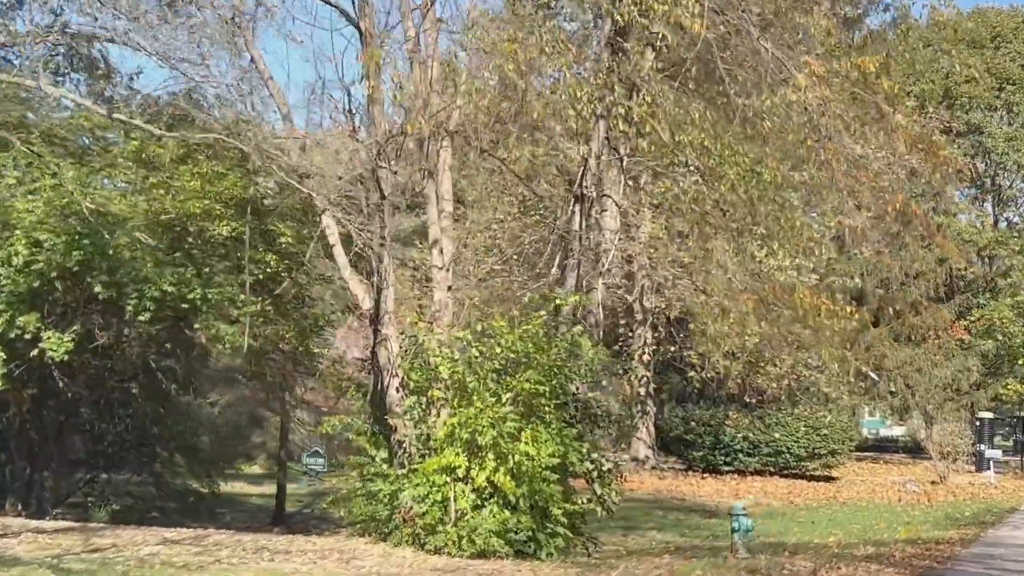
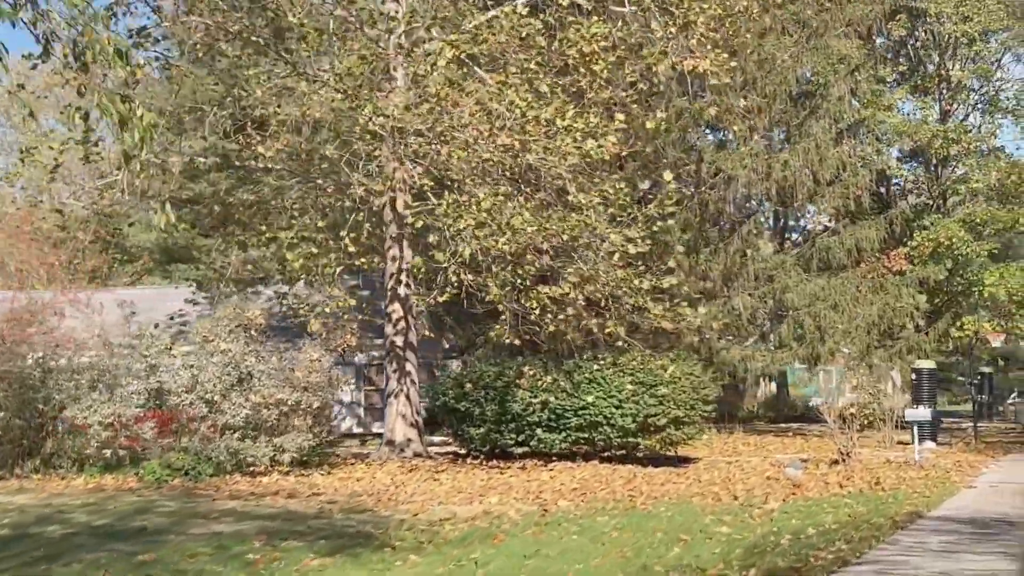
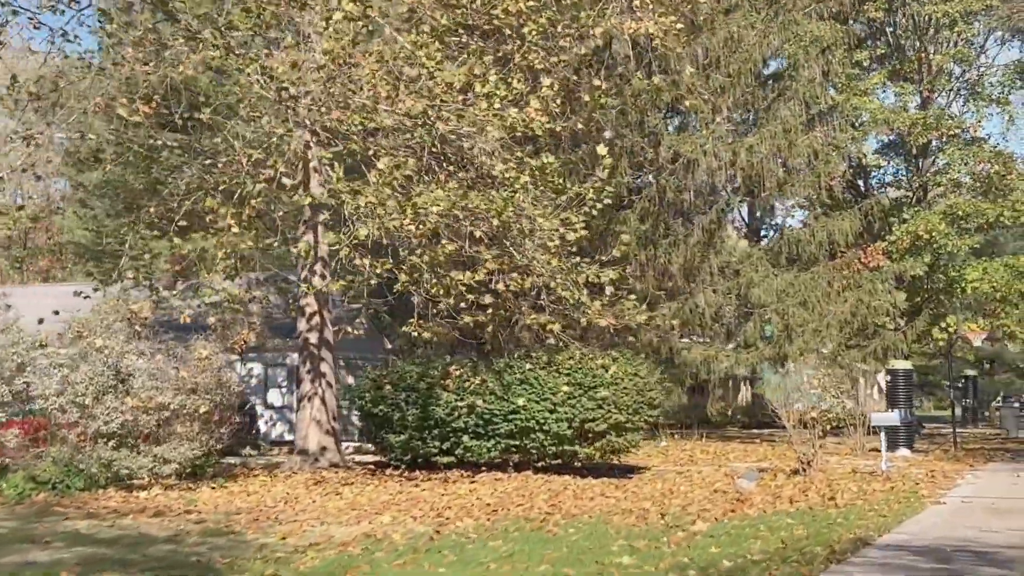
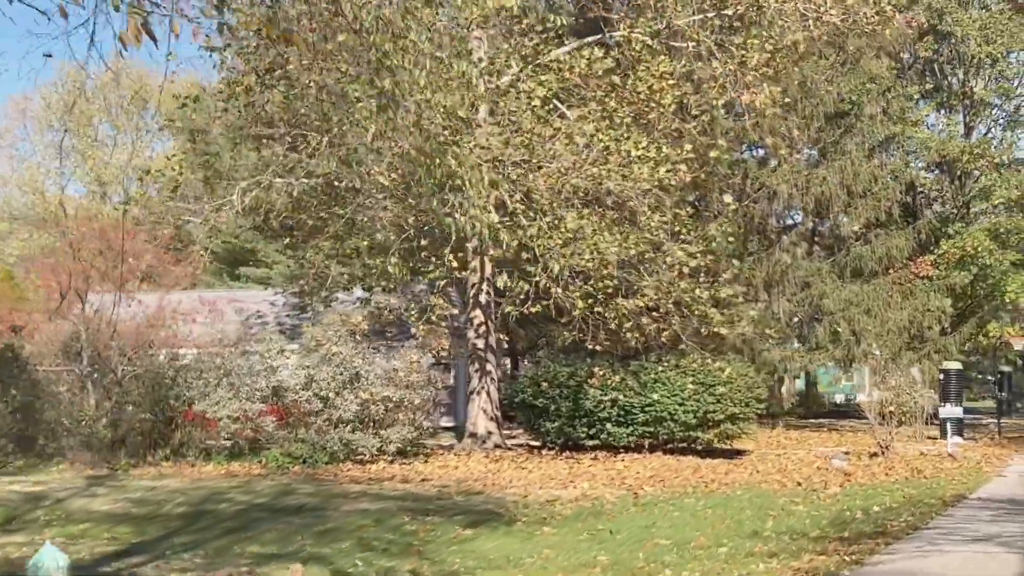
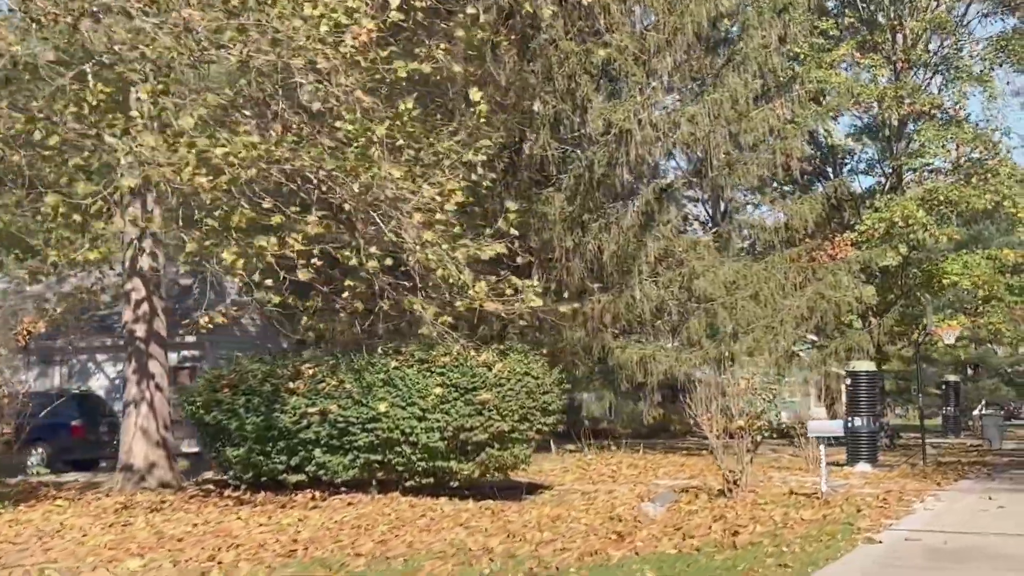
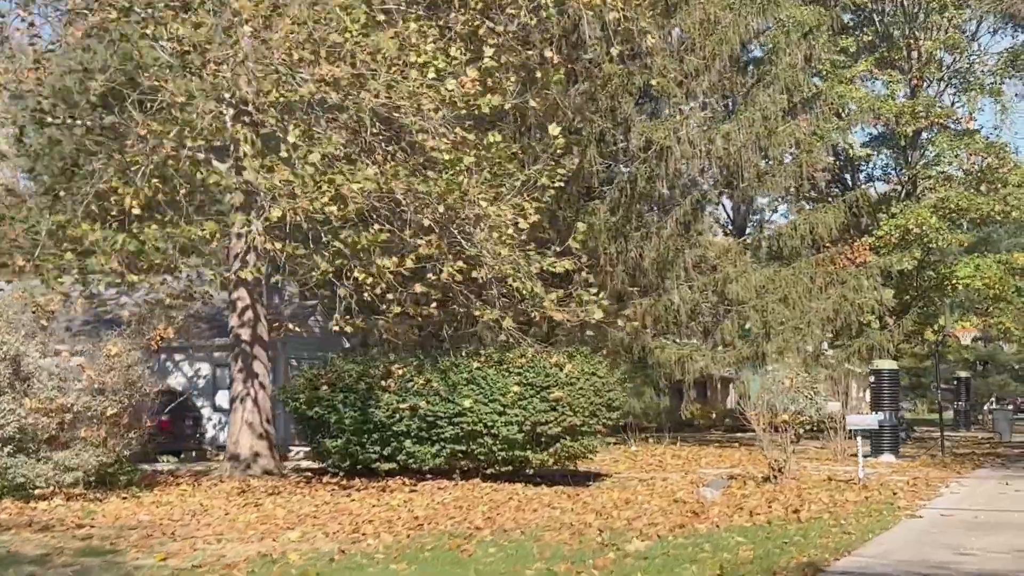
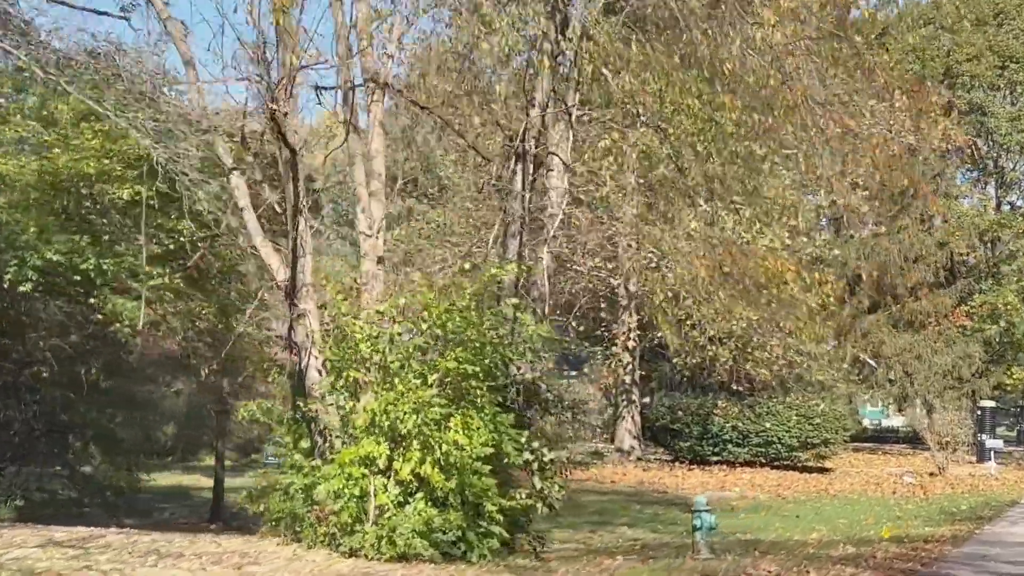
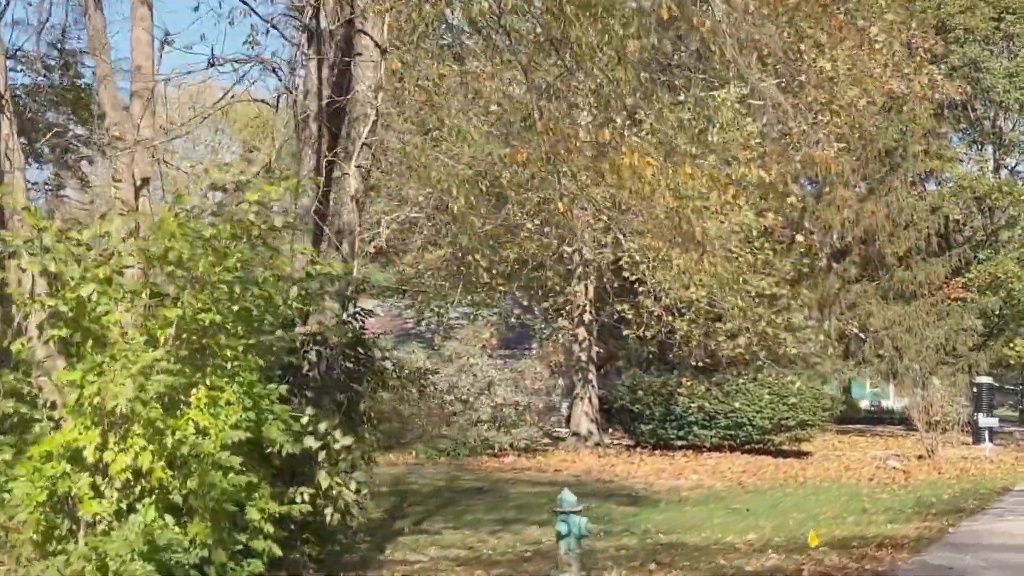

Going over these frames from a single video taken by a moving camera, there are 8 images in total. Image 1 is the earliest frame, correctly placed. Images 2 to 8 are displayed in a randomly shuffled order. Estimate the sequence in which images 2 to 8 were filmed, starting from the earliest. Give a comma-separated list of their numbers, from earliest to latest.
7, 8, 4, 2, 3, 6, 5
